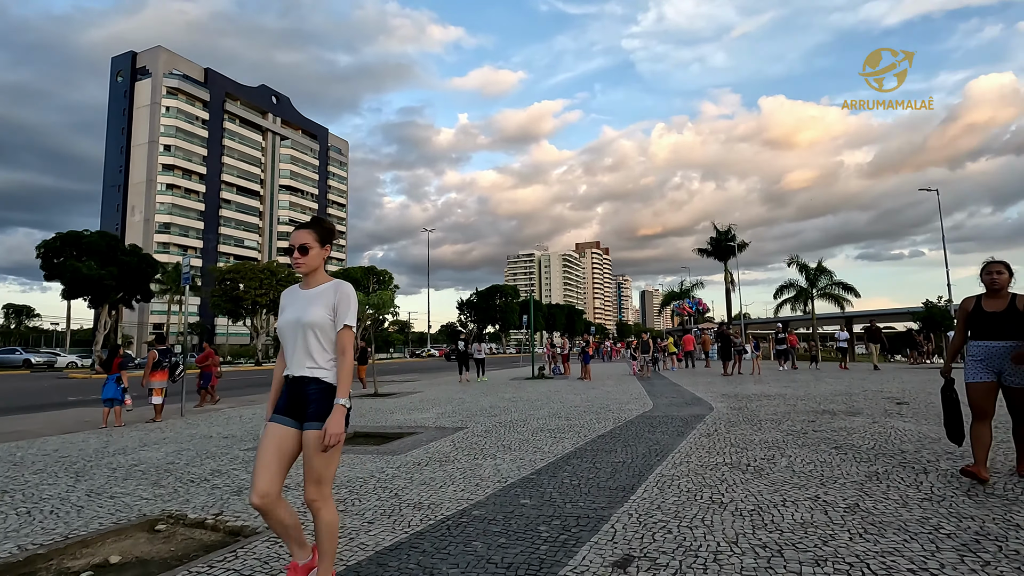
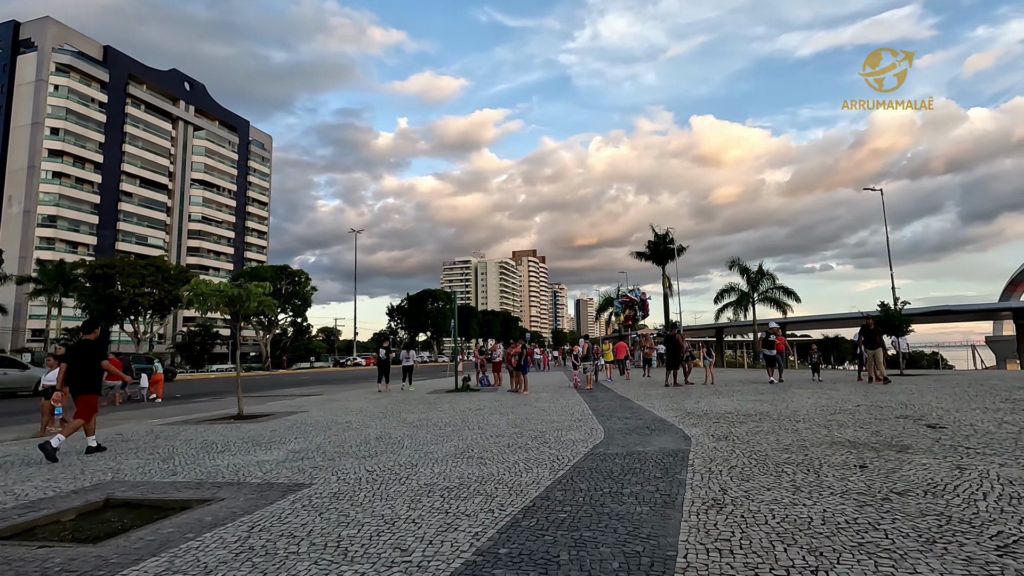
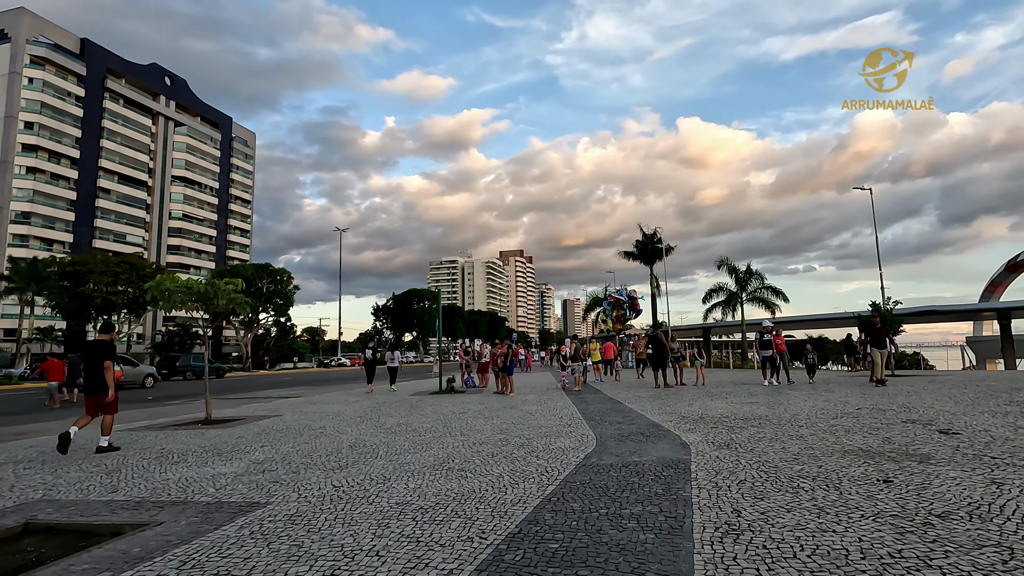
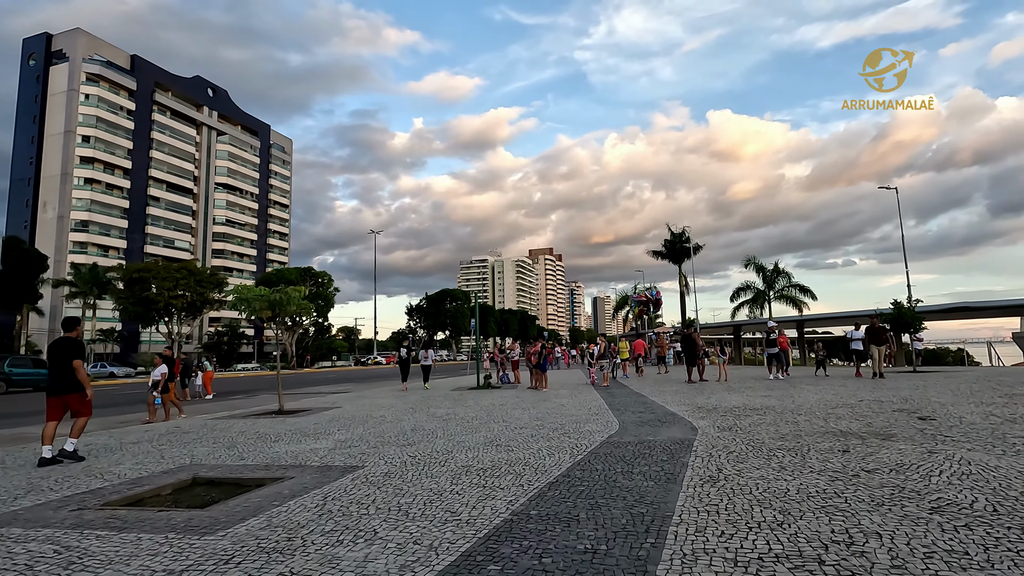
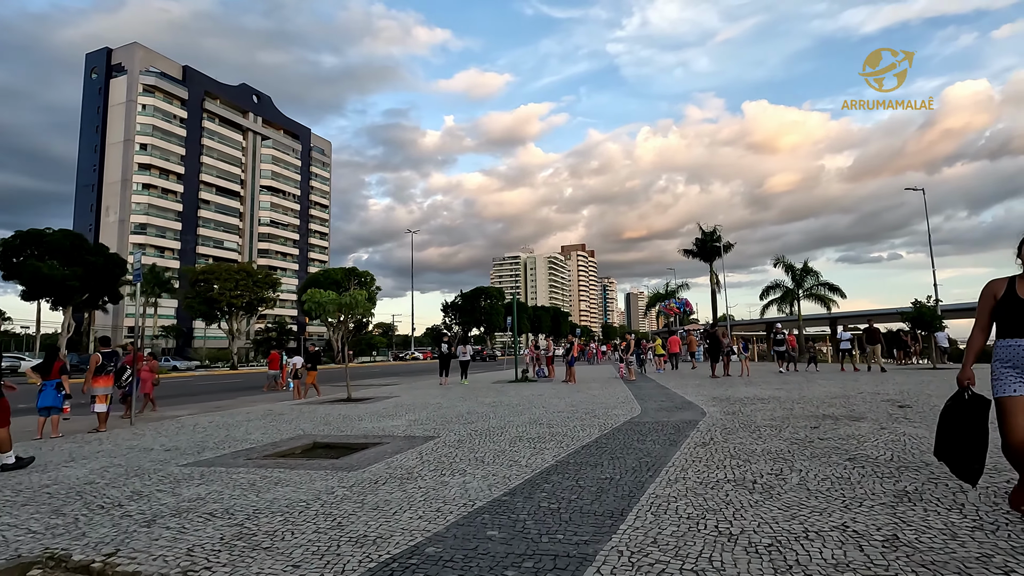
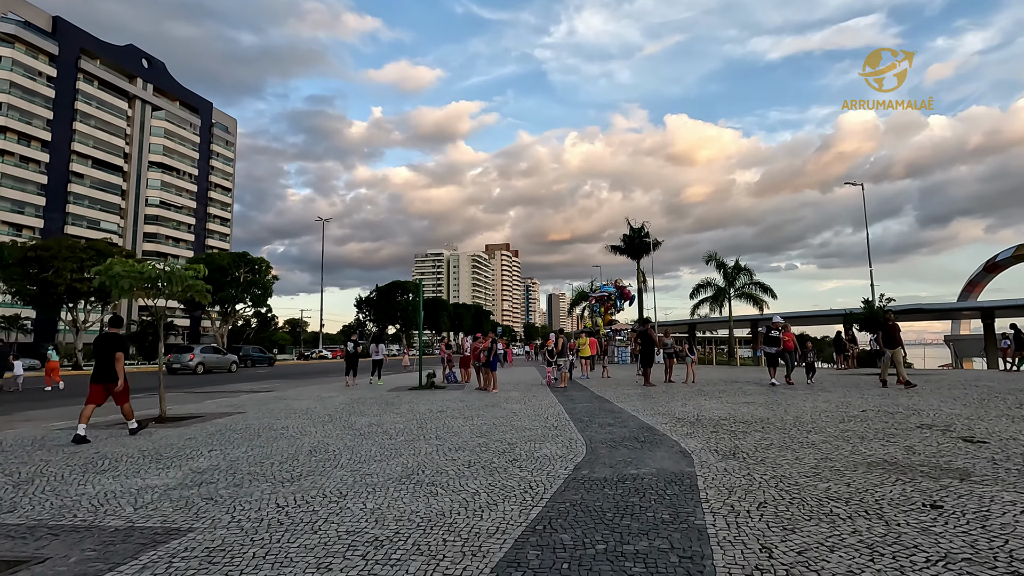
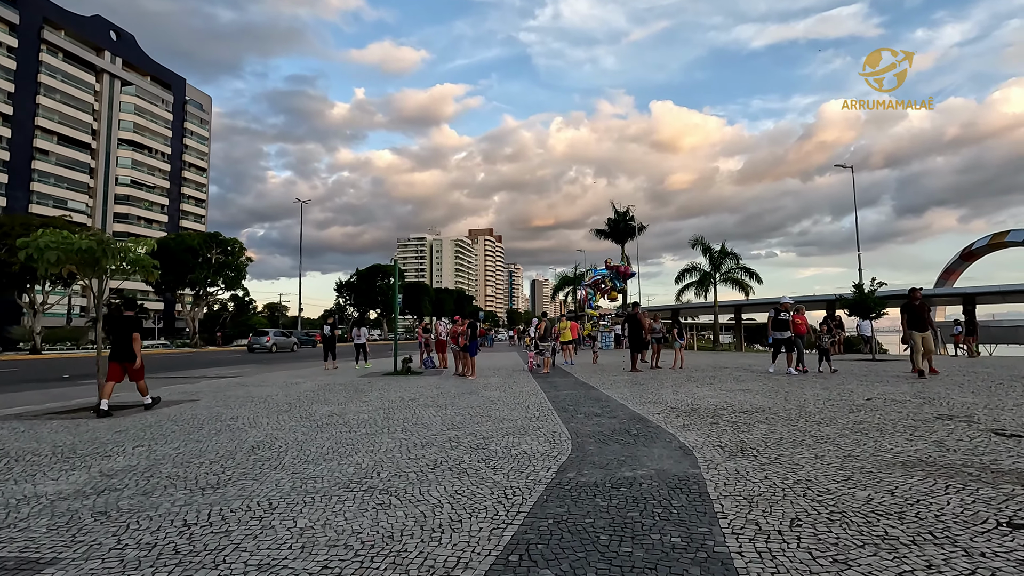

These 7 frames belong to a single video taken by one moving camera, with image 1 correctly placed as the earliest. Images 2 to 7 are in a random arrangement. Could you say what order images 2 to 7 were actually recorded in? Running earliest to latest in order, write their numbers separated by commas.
5, 4, 2, 3, 6, 7
